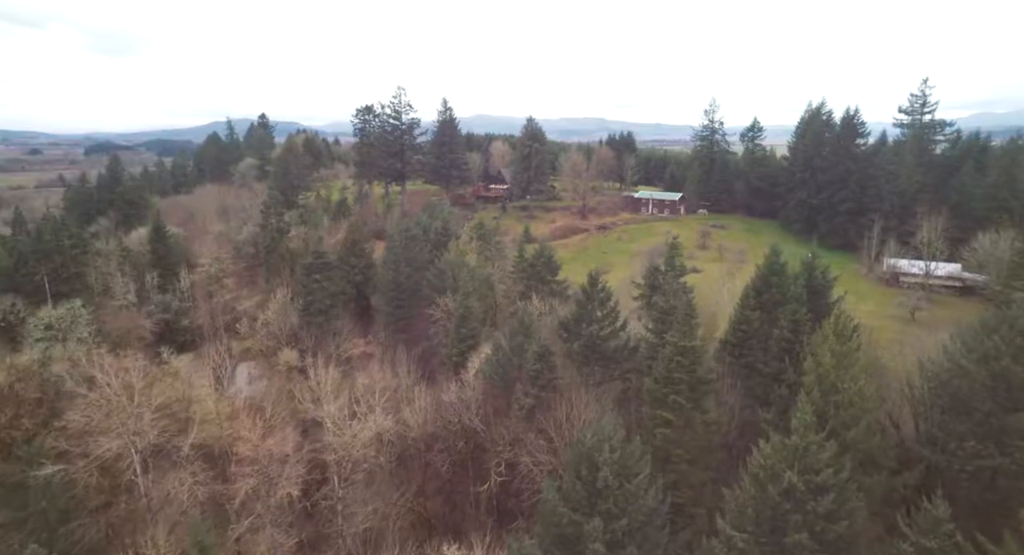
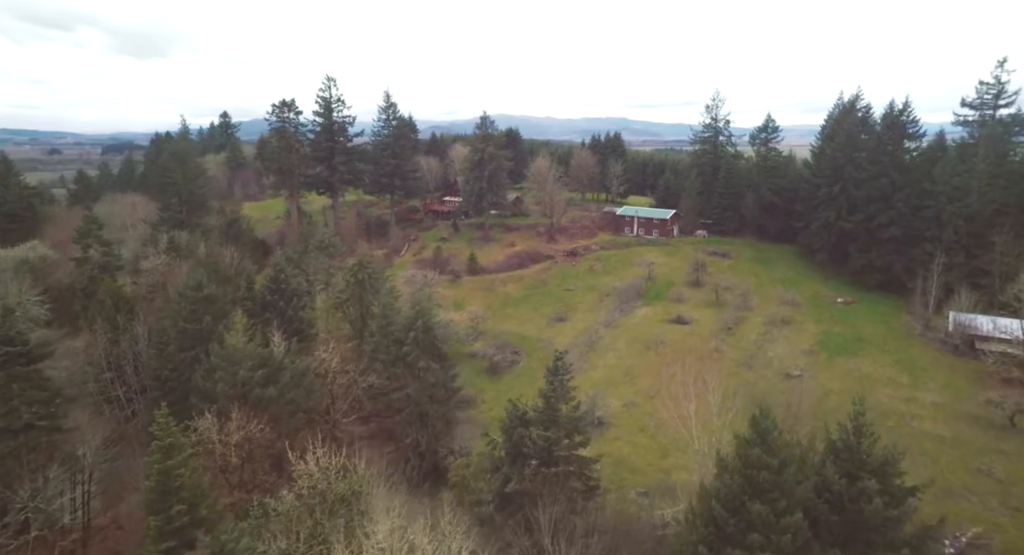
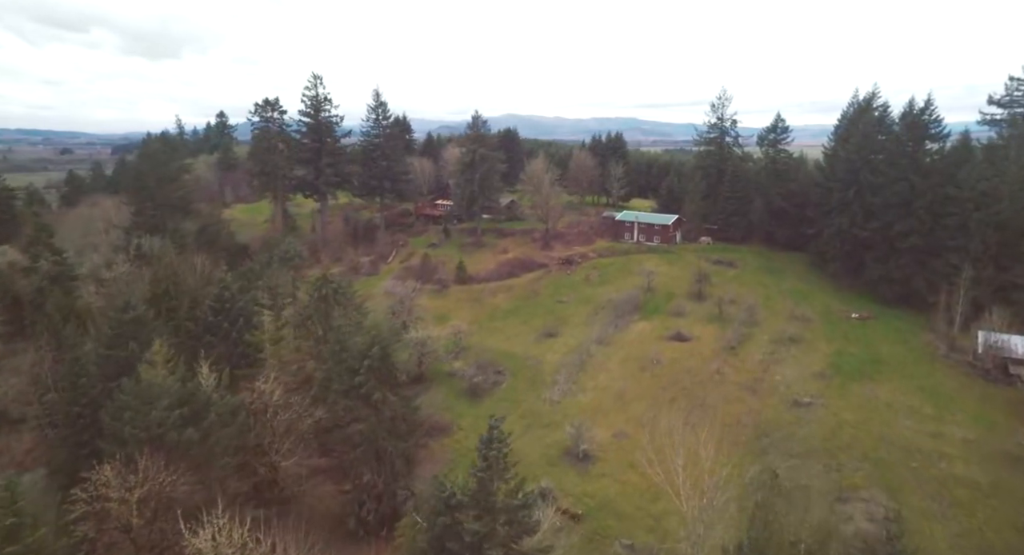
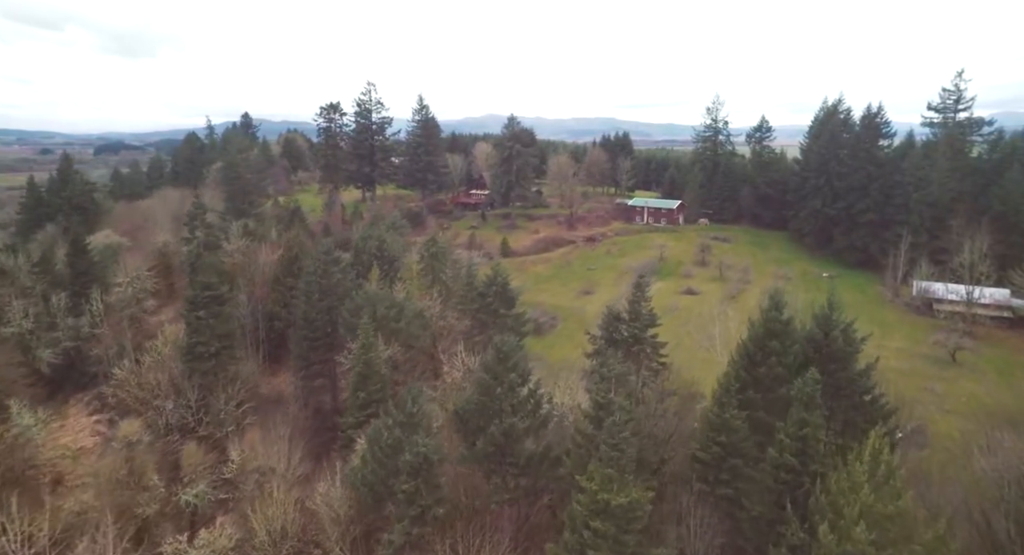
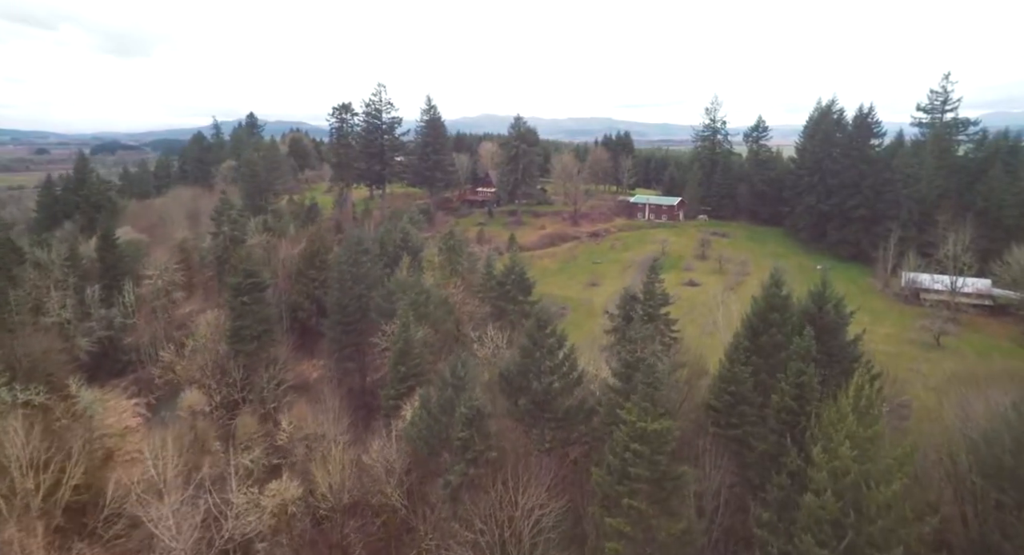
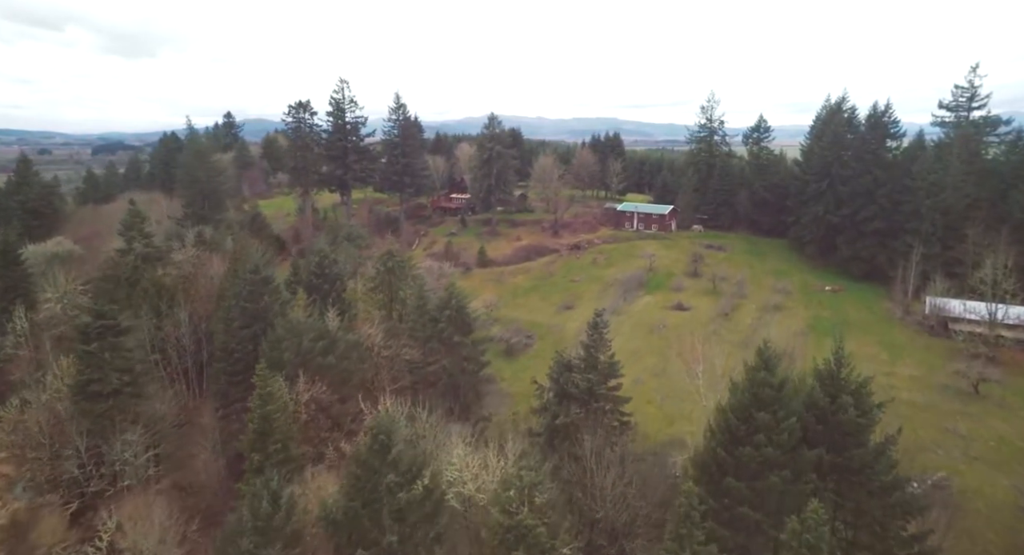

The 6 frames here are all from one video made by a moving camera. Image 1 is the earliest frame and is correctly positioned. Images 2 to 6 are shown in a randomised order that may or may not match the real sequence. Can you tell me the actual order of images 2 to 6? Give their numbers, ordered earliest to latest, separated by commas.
5, 4, 6, 2, 3
